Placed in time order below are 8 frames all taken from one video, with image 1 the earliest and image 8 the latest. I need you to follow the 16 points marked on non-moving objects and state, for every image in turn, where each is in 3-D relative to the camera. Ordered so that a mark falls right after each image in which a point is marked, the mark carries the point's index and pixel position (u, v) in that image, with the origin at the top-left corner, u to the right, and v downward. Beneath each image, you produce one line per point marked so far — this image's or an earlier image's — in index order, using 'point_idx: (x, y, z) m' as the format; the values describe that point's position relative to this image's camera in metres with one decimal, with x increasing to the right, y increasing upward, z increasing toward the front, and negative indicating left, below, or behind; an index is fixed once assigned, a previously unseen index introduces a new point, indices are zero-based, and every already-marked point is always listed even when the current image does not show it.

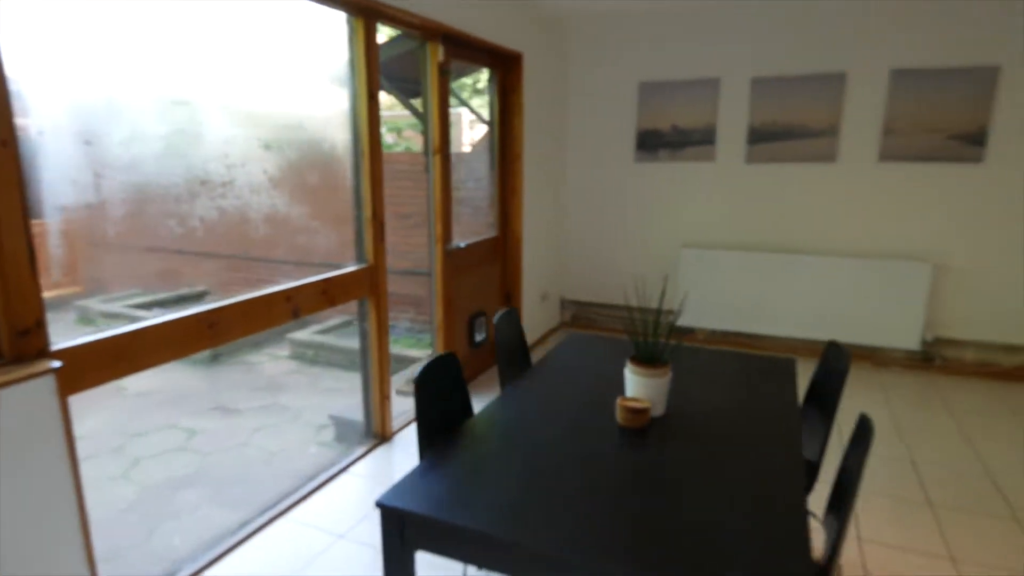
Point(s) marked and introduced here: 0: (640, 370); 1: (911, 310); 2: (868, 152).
0: (+0.3, -0.2, +1.7) m
1: (+2.7, -0.1, +4.2) m
2: (+2.4, +0.9, +4.1) m
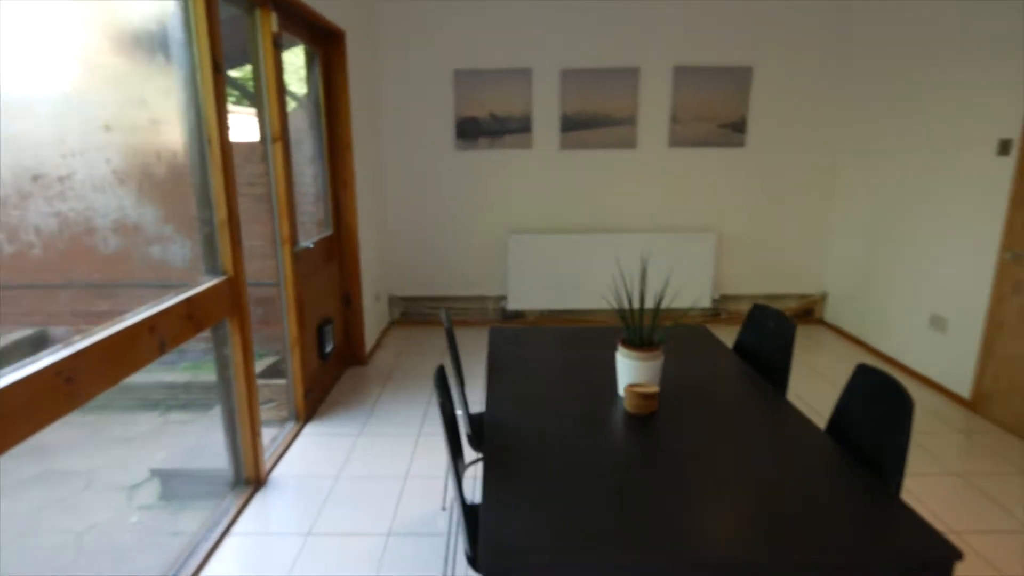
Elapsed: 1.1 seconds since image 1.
0: (+0.3, -0.2, +1.7) m
1: (+1.5, +0.1, +4.9) m
2: (+1.1, +1.1, +4.7) m
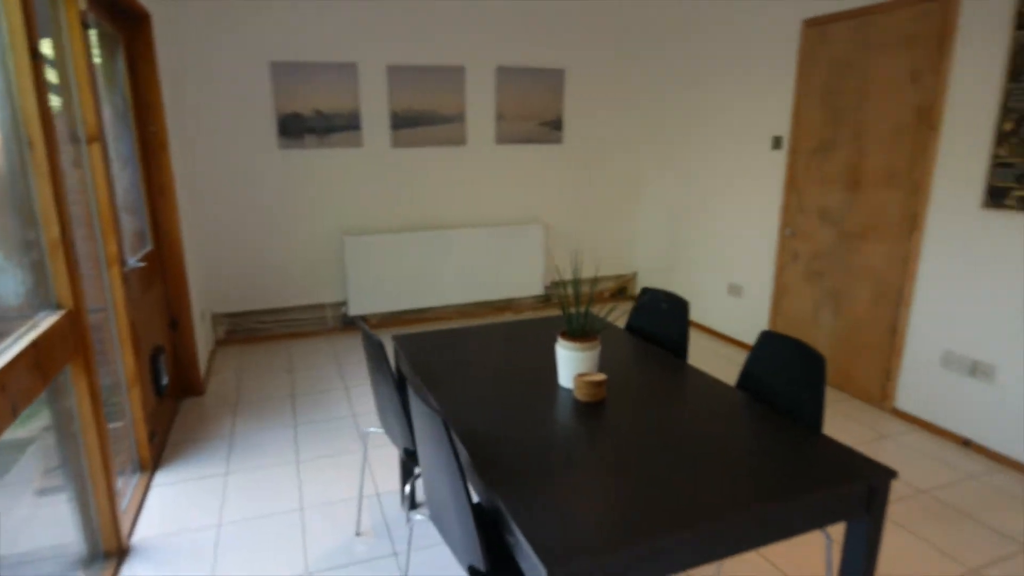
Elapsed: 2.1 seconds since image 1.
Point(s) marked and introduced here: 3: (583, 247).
0: (+0.2, -0.2, +1.7) m
1: (+0.2, +0.2, +5.2) m
2: (-0.2, +1.2, +4.8) m
3: (+0.6, +0.4, +5.4) m
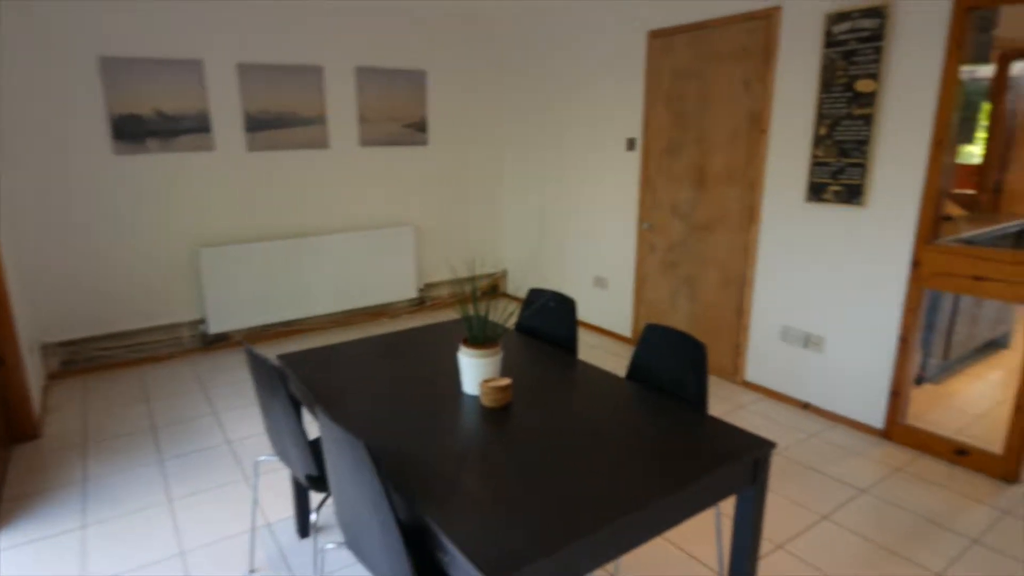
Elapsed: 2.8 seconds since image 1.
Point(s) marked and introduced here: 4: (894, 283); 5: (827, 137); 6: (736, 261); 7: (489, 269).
0: (-0.1, -0.2, +1.8) m
1: (-0.9, +0.2, +5.1) m
2: (-1.2, +1.1, +4.7) m
3: (-0.5, +0.4, +5.4) m
4: (+1.8, 0.0, +2.9) m
5: (+1.5, +0.7, +3.0) m
6: (+1.3, +0.2, +3.6) m
7: (-0.2, +0.2, +5.7) m
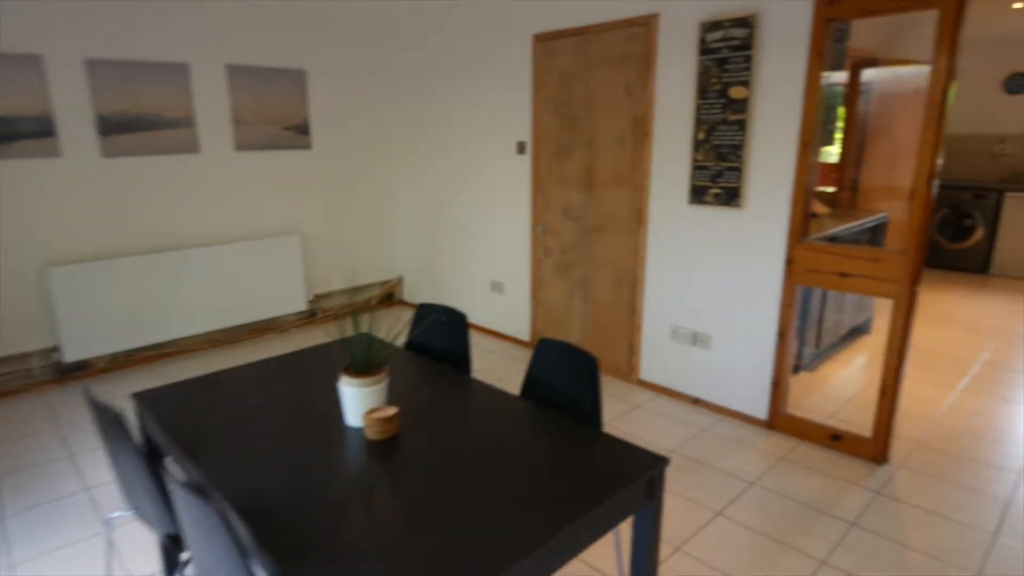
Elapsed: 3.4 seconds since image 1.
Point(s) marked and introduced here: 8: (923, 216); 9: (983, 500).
0: (-0.4, -0.2, +1.6) m
1: (-1.7, +0.1, +4.8) m
2: (-2.0, +1.0, +4.3) m
3: (-1.4, +0.3, +5.2) m
4: (+1.3, 0.0, +3.0) m
5: (+1.0, +0.7, +3.1) m
6: (+0.7, +0.2, +3.7) m
7: (-1.1, +0.1, +5.5) m
8: (+1.7, +0.3, +2.5) m
9: (+1.9, -0.9, +2.5) m
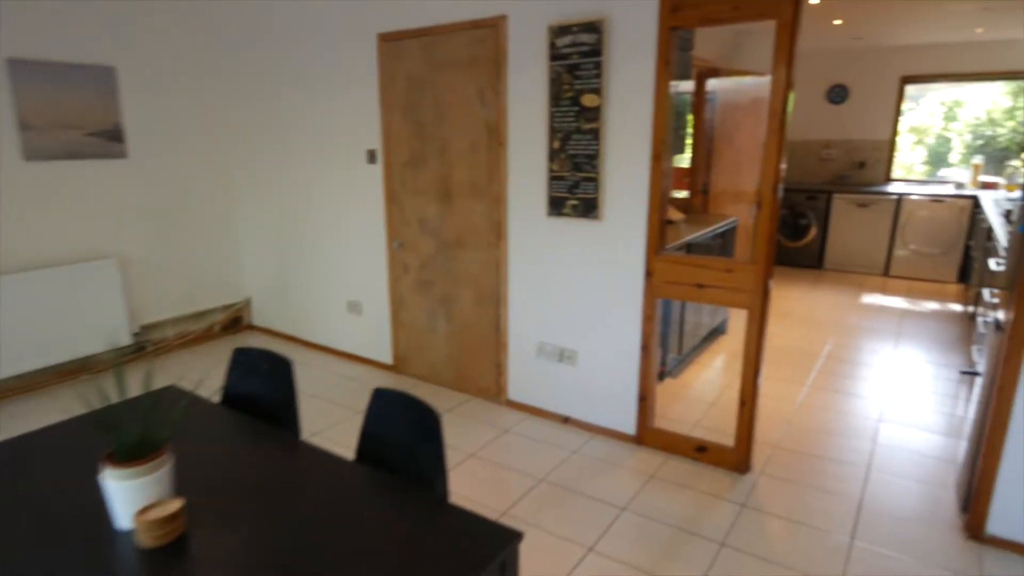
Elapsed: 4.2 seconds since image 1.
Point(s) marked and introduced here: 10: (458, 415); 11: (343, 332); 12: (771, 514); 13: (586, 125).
0: (-0.8, -0.4, +1.3) m
1: (-2.7, -0.1, +4.1) m
2: (-2.9, +0.8, +3.6) m
3: (-2.5, +0.1, +4.6) m
4: (+0.6, 0.0, +3.0) m
5: (+0.2, +0.7, +3.0) m
6: (-0.1, +0.1, +3.5) m
7: (-2.3, -0.1, +4.9) m
8: (+1.1, +0.3, +2.6) m
9: (+1.3, -0.9, +2.6) m
10: (-0.3, -0.7, +3.5) m
11: (-1.2, -0.3, +4.4) m
12: (+1.0, -0.9, +2.5) m
13: (+0.3, +0.8, +2.9) m
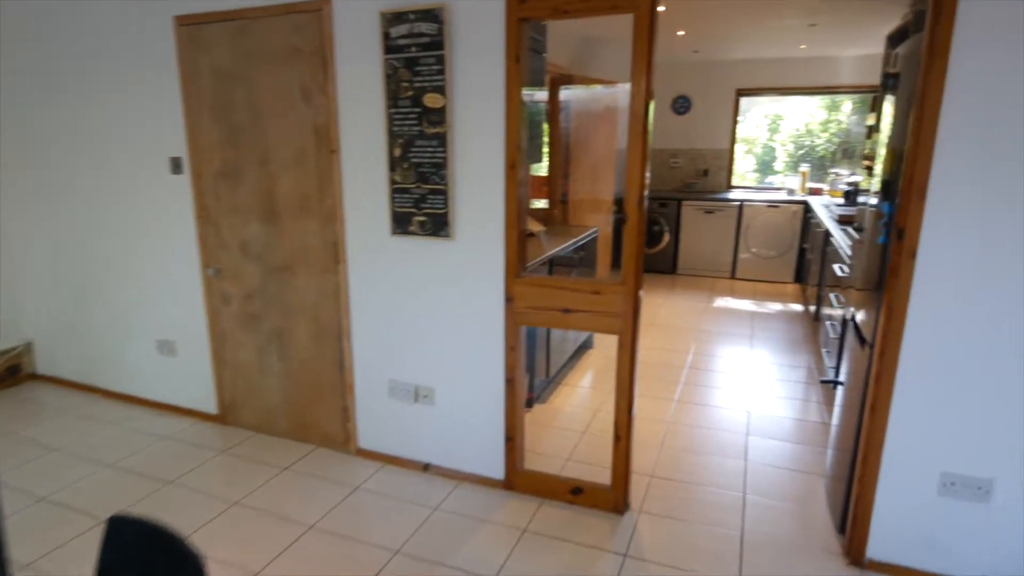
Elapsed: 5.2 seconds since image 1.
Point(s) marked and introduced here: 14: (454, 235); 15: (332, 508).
0: (-1.0, -0.5, +0.7) m
1: (-3.5, -0.4, +3.0) m
2: (-3.7, +0.5, +2.5) m
3: (-3.4, -0.2, +3.5) m
4: (-0.1, -0.1, +2.6) m
5: (-0.5, +0.5, +2.6) m
6: (-0.9, -0.1, +3.0) m
7: (-3.3, -0.4, +3.9) m
8: (+0.5, +0.2, +2.3) m
9: (+0.8, -1.0, +2.4) m
10: (-1.0, -0.9, +2.9) m
11: (-2.1, -0.5, +3.7) m
12: (+0.5, -1.0, +2.2) m
13: (-0.3, +0.6, +2.5) m
14: (-0.2, +0.2, +2.6) m
15: (-0.8, -0.9, +2.6) m
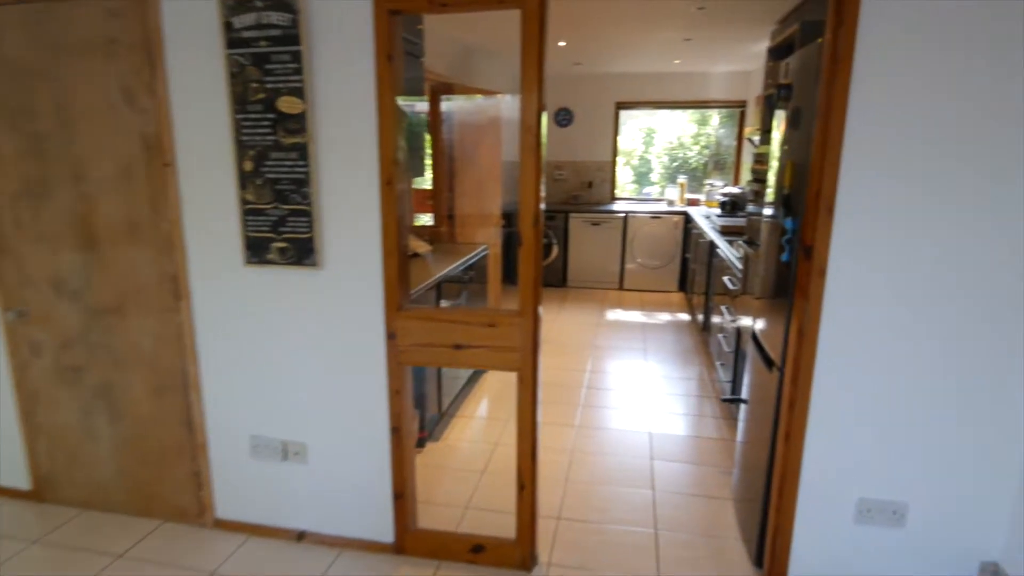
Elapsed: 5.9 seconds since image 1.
0: (-1.1, -0.6, +0.2) m
1: (-3.9, -0.7, +2.1) m
2: (-4.1, +0.3, +1.5) m
3: (-3.9, -0.5, +2.5) m
4: (-0.5, -0.3, +2.3) m
5: (-0.9, +0.4, +2.2) m
6: (-1.4, -0.3, +2.5) m
7: (-3.9, -0.7, +3.0) m
8: (+0.1, +0.1, +2.1) m
9: (+0.4, -1.0, +2.2) m
10: (-1.4, -1.0, +2.4) m
11: (-2.7, -0.8, +2.9) m
12: (+0.2, -1.1, +2.0) m
13: (-0.8, +0.5, +2.1) m
14: (-0.7, +0.1, +2.2) m
15: (-1.1, -1.1, +2.1) m
